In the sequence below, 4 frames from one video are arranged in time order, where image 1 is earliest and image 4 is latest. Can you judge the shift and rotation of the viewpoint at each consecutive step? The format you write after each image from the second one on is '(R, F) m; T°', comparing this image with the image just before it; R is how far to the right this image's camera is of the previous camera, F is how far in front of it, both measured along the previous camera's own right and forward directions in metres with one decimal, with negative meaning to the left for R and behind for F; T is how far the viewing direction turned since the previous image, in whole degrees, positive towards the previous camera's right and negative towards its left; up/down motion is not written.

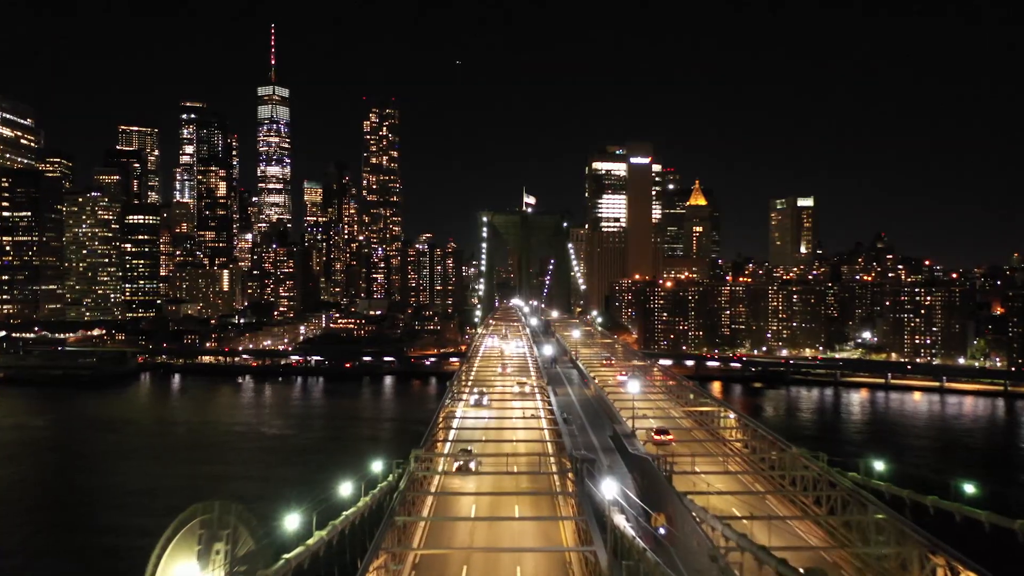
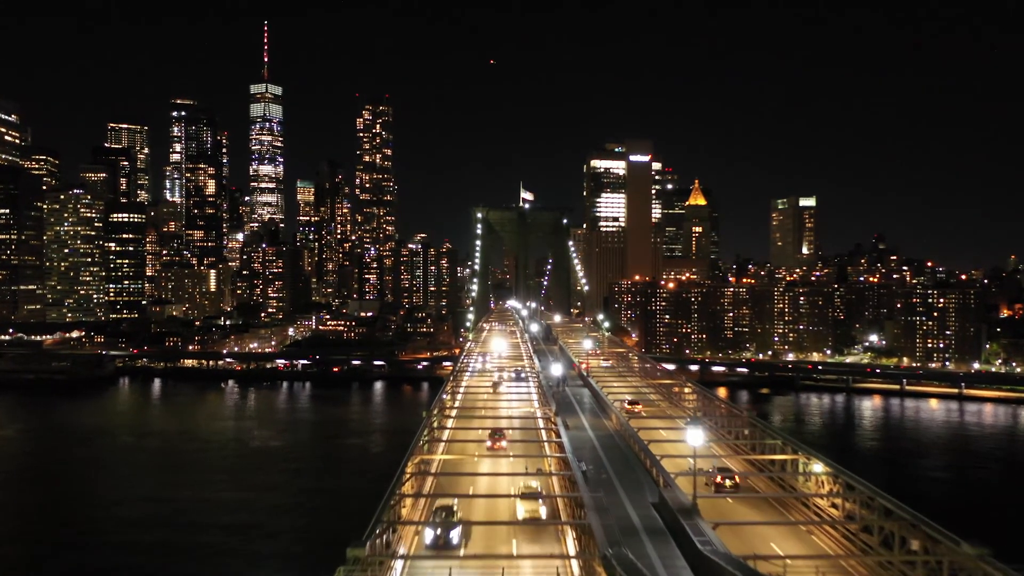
(0.0, +1.6) m; 0°
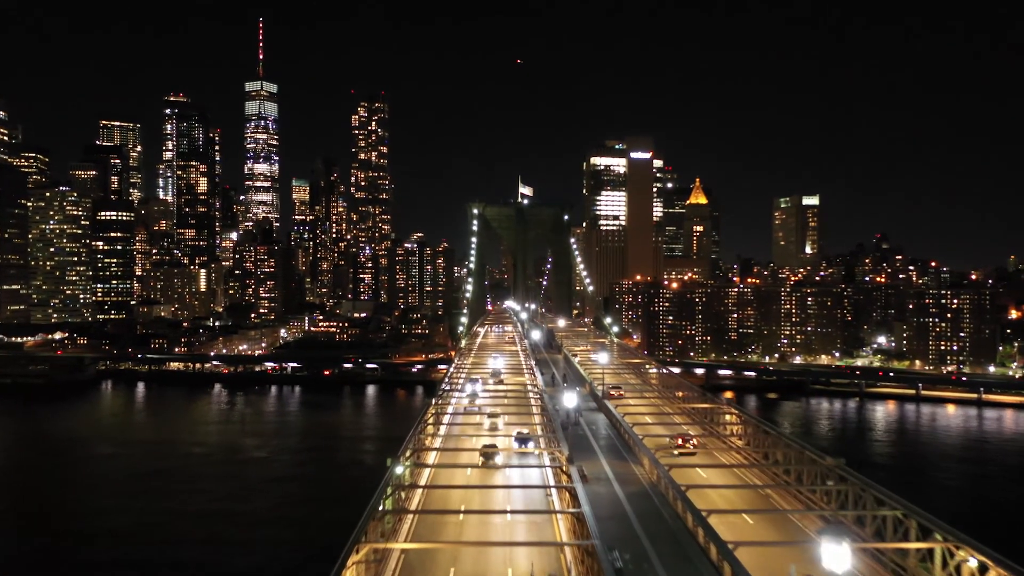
(0.0, +1.3) m; 0°
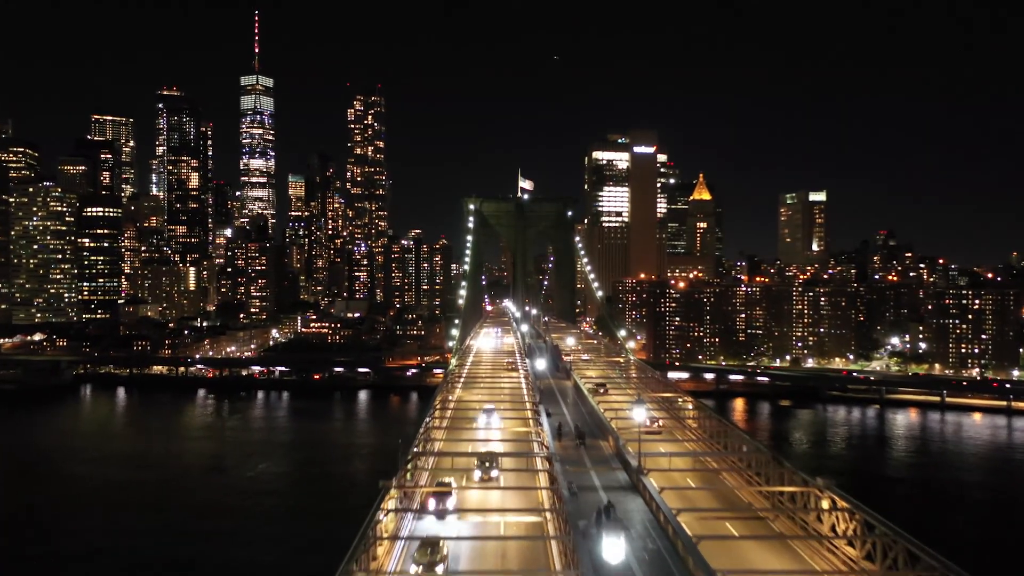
(0.0, +1.6) m; 0°
